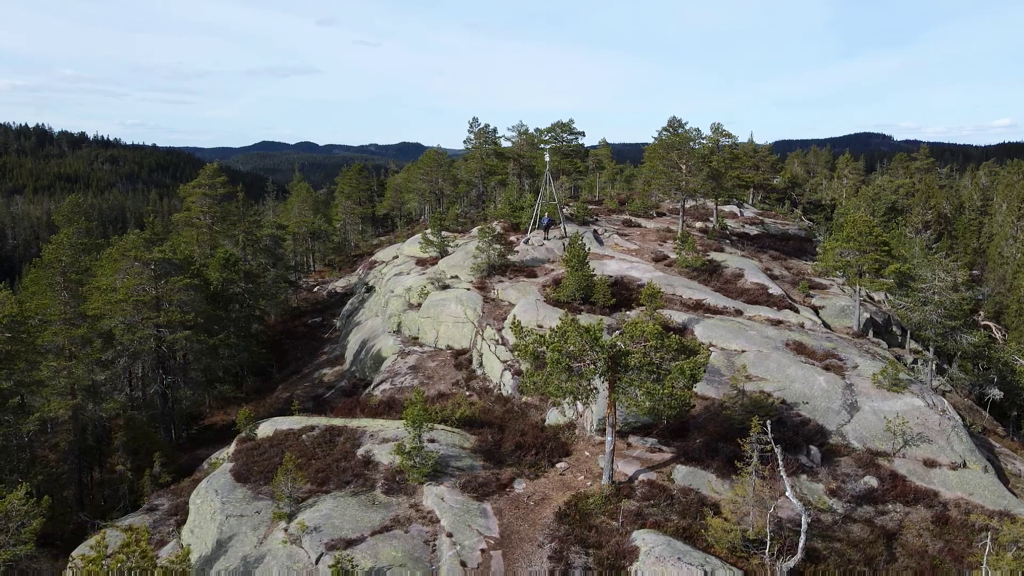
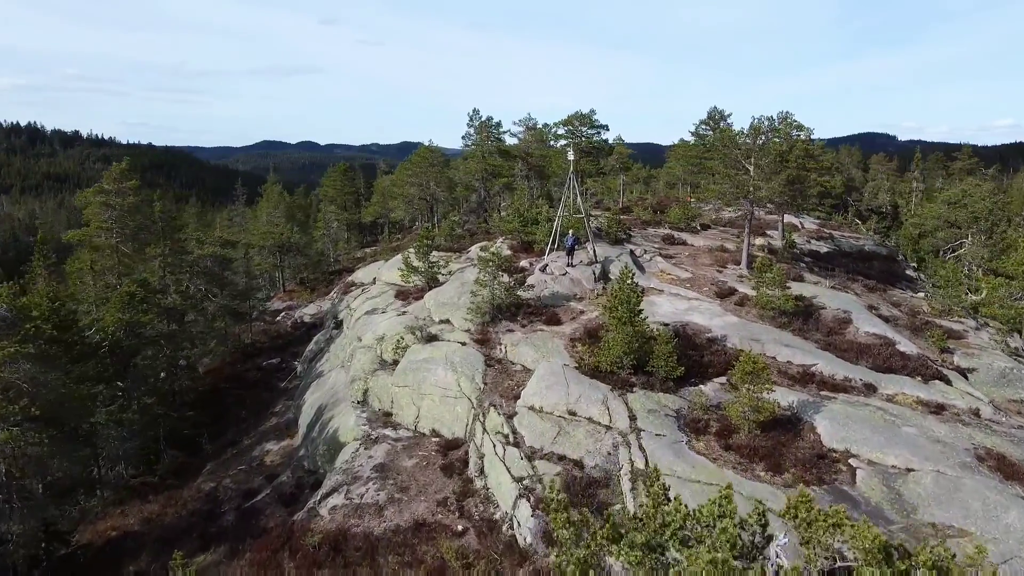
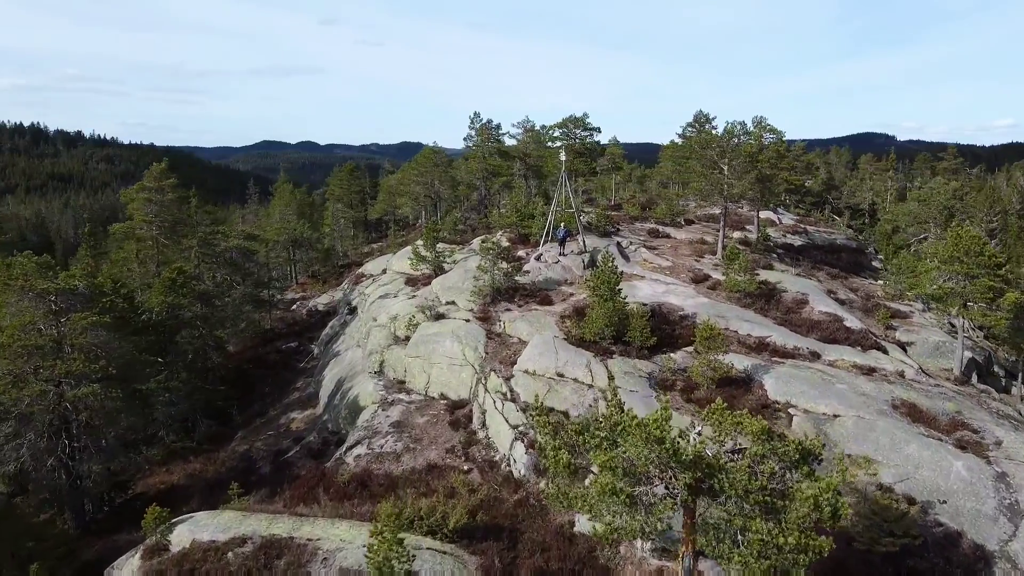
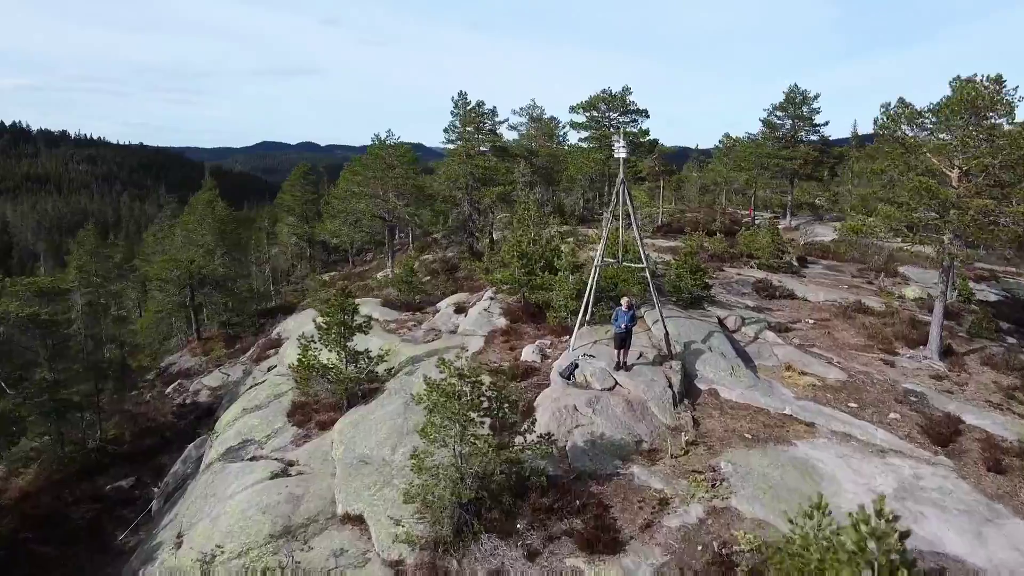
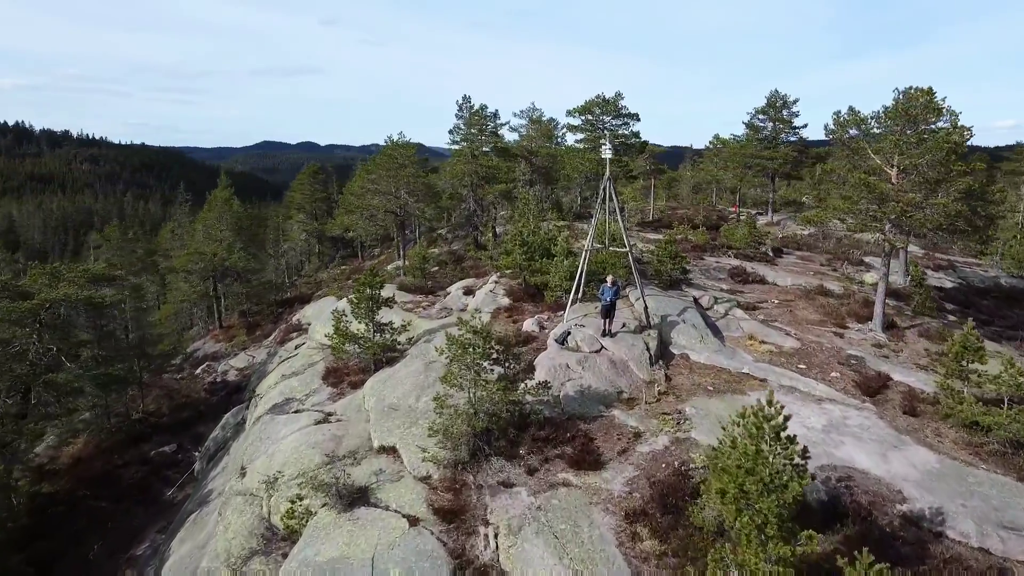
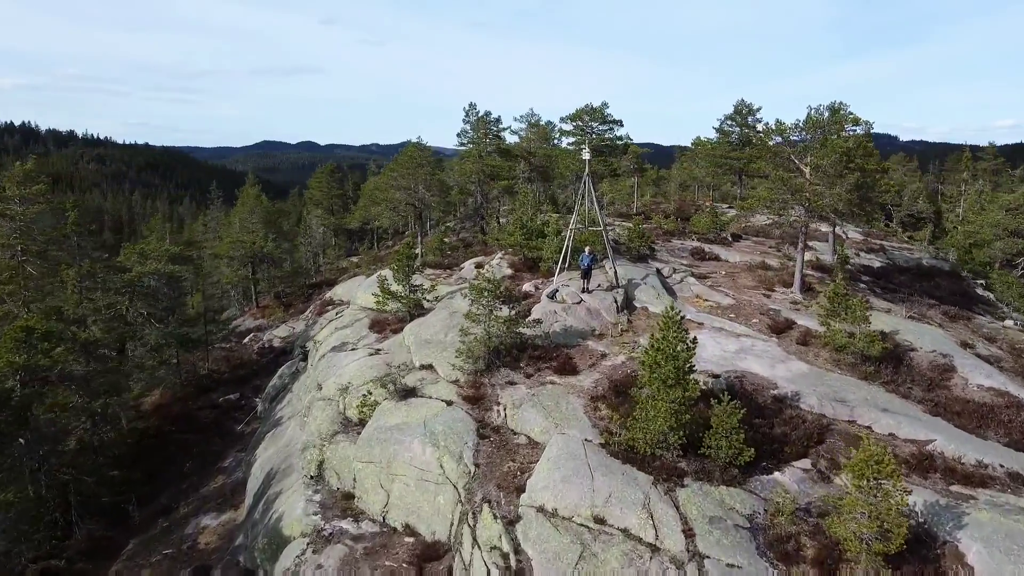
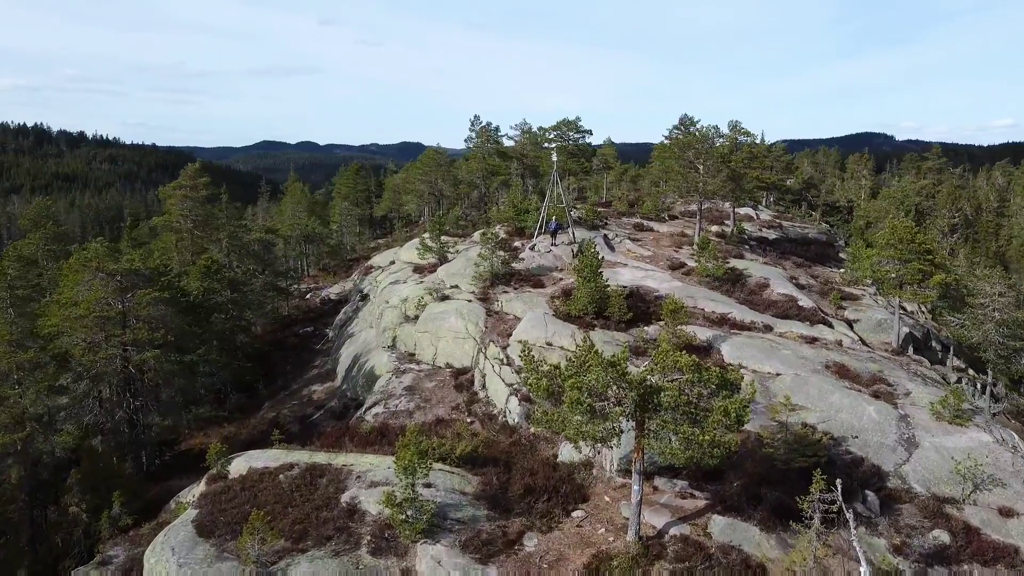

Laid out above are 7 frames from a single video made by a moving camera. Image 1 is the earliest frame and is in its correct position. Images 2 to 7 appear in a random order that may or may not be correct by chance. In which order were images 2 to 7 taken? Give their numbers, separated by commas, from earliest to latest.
7, 3, 2, 6, 5, 4
